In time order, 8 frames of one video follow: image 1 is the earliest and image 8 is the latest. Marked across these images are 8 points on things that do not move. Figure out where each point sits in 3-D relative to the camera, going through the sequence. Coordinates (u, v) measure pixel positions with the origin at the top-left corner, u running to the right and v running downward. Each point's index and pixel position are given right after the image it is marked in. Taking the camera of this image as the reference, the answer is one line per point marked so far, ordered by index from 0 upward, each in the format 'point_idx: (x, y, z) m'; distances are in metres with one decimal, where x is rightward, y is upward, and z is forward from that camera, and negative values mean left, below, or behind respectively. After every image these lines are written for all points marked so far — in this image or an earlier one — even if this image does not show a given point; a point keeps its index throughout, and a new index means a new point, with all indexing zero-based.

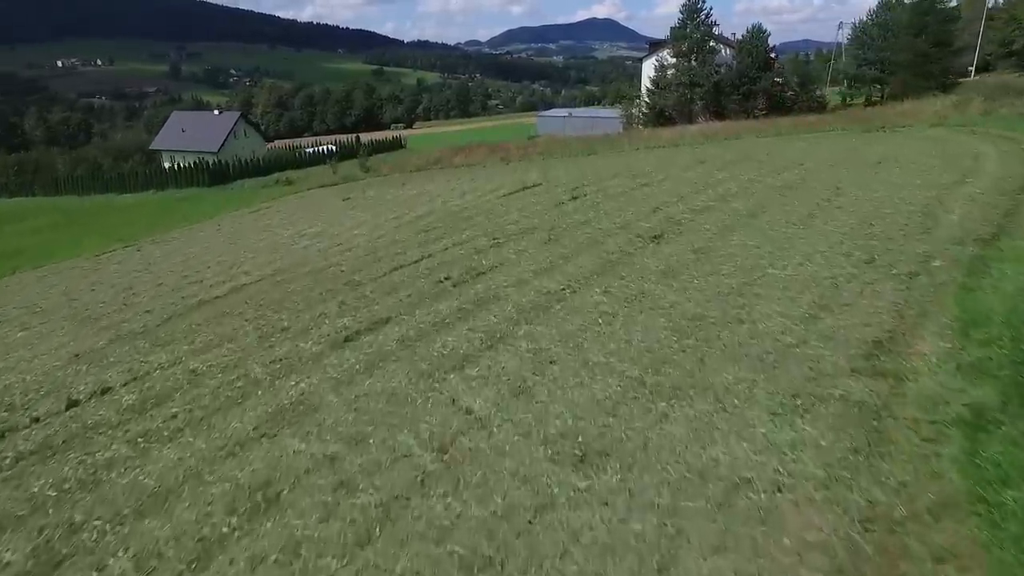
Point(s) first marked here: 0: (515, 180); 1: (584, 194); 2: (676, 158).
0: (+0.1, +3.0, +19.9) m
1: (+1.5, +1.9, +14.8) m
2: (+4.6, +3.7, +19.8) m
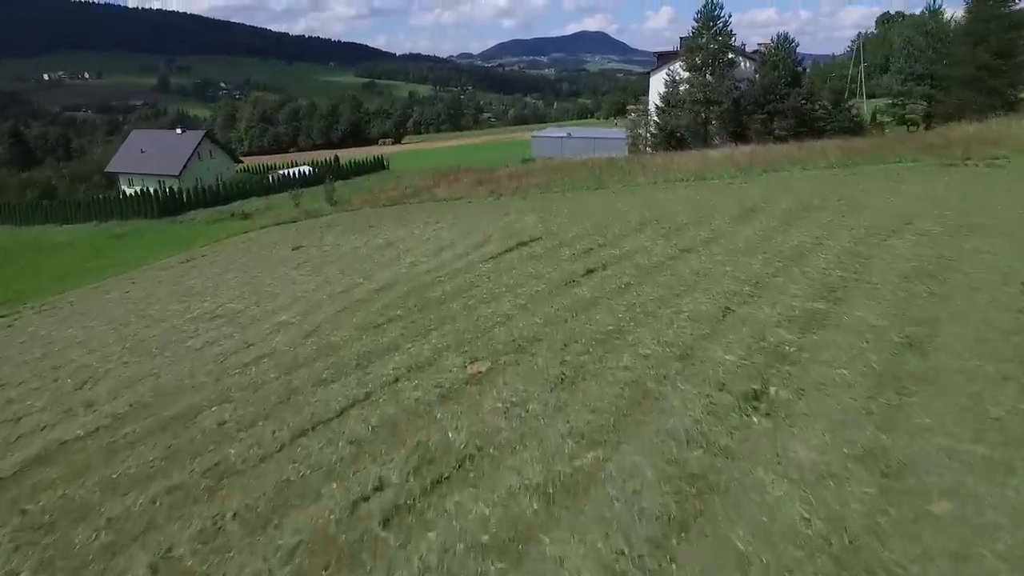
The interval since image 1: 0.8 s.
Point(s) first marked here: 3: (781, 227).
0: (-0.1, +1.3, +15.6) m
1: (+1.4, +0.3, +10.5) m
2: (+4.4, +2.0, +15.6) m
3: (+4.4, +1.0, +11.5) m
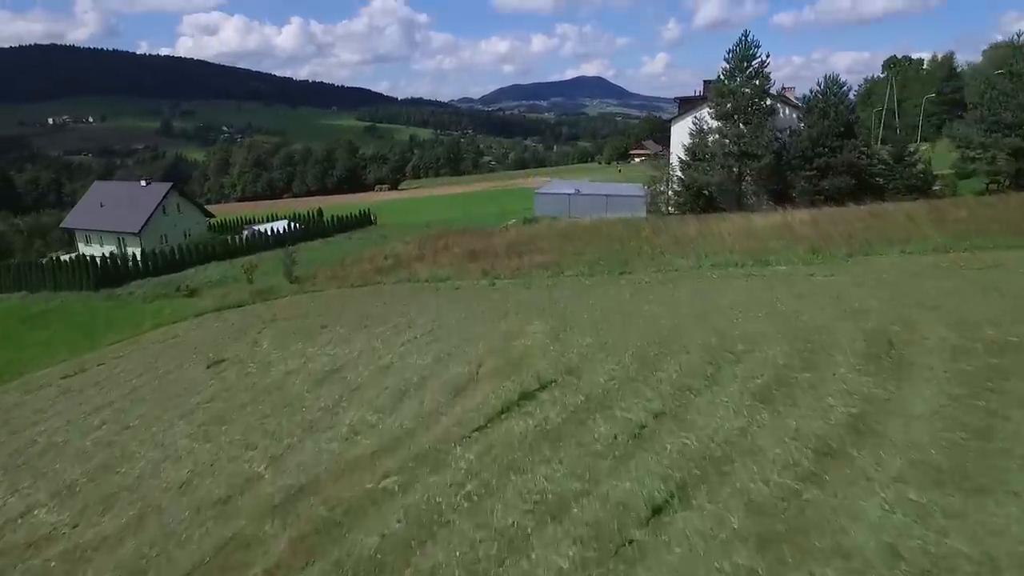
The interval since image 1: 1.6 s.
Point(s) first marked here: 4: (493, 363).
0: (-0.1, -1.0, +10.7) m
1: (+1.4, -1.7, +5.5) m
2: (+4.3, -0.3, +10.7) m
3: (+4.4, -1.1, +6.6) m
4: (-0.3, -1.1, +10.3) m
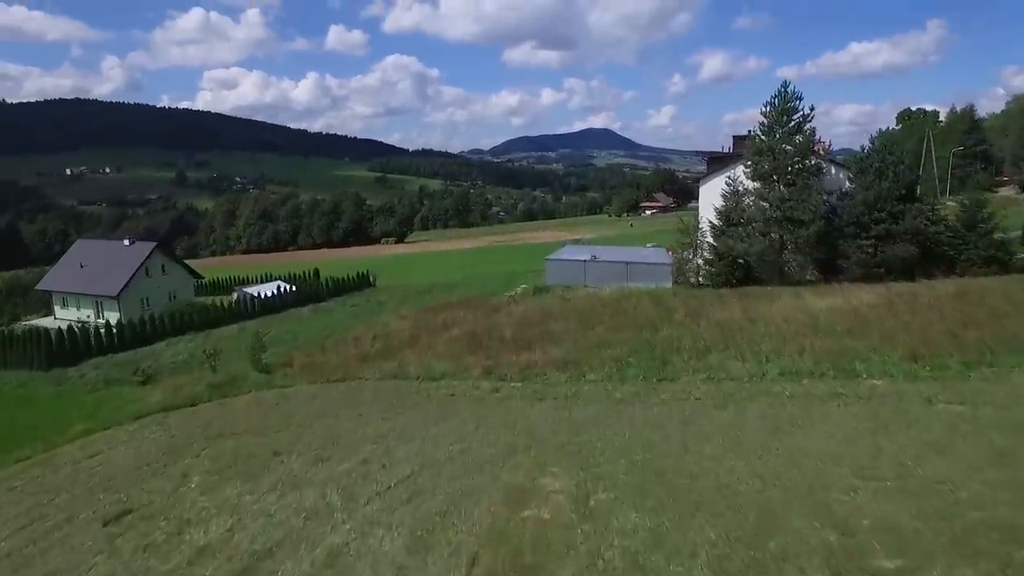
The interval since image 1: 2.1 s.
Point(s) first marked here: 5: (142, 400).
0: (0.0, -2.6, +7.2) m
1: (+1.4, -2.9, +2.0) m
2: (+4.4, -1.9, +7.2) m
3: (+4.4, -2.4, +3.0) m
4: (-0.2, -2.7, +6.8) m
5: (-9.2, -2.8, +17.5) m
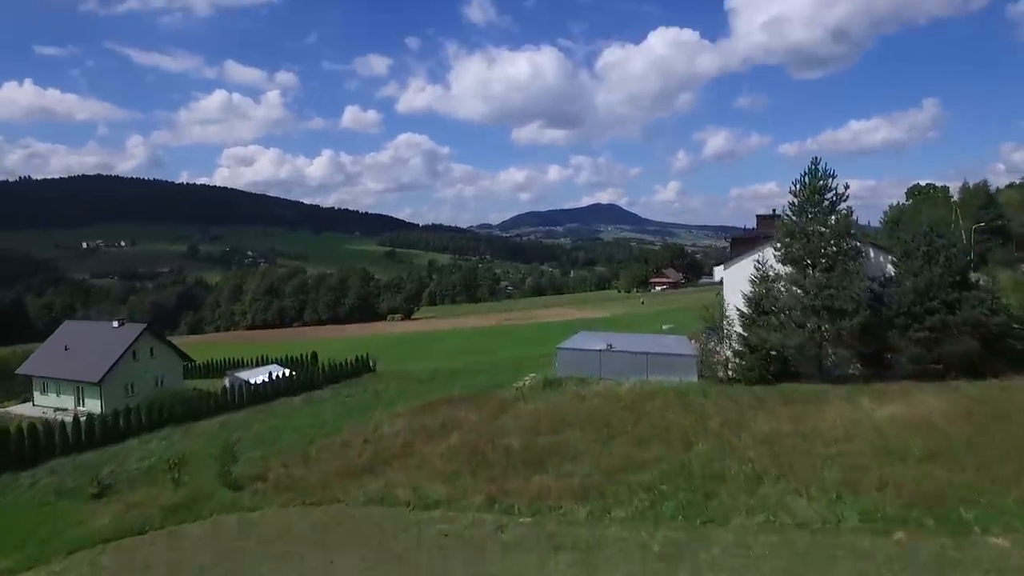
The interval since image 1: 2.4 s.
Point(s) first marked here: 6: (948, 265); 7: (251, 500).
0: (0.0, -3.7, +4.6) m
1: (+1.4, -3.5, -0.6) m
2: (+4.5, -3.1, +4.6) m
3: (+4.4, -3.1, +0.4) m
4: (-0.2, -3.8, +4.2) m
5: (-9.0, -5.0, +14.9) m
6: (+11.6, +0.6, +18.7) m
7: (-5.5, -4.4, +14.9) m
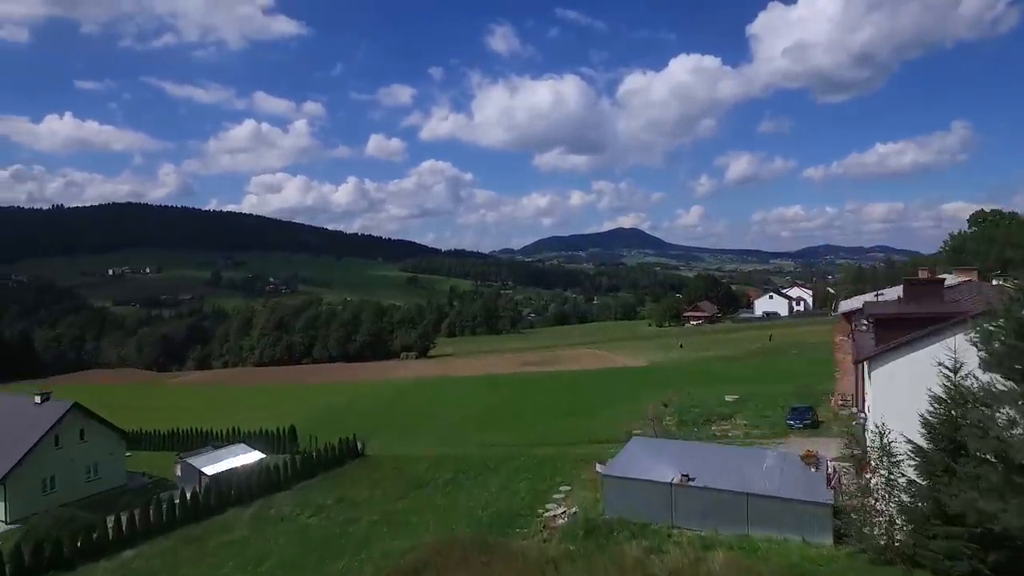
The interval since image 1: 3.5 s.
0: (0.0, -5.3, -3.7) m
1: (+1.2, -4.9, -9.0) m
2: (+4.5, -4.7, -3.8) m
3: (+4.3, -4.6, -8.0) m
4: (-0.2, -5.4, -4.1) m
5: (-8.7, -7.0, +6.8) m
6: (+12.0, -1.5, +10.1) m
7: (-5.2, -6.4, +6.7) m
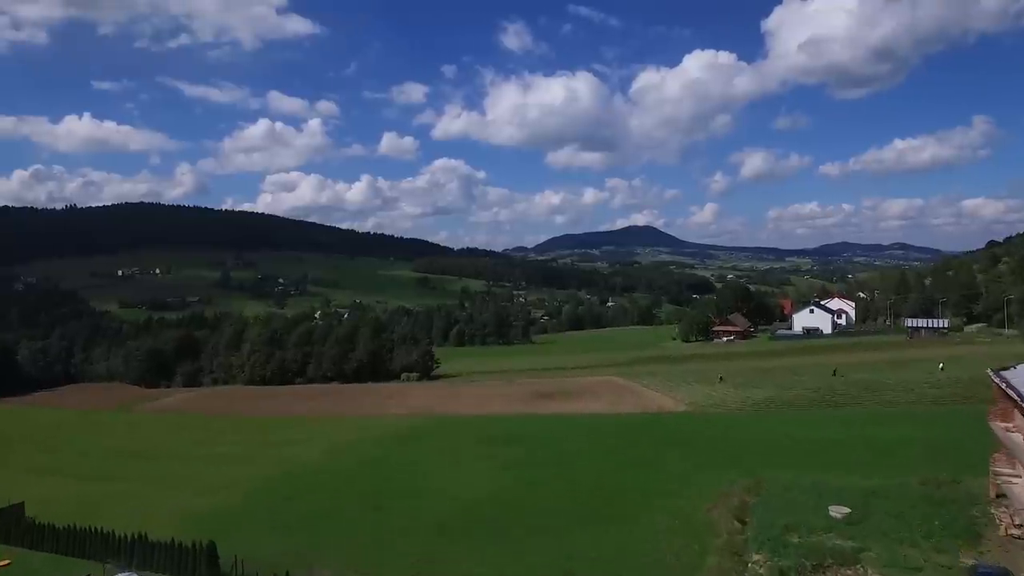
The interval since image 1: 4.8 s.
0: (-0.4, -7.6, -14.2) m
1: (+0.7, -7.2, -19.5) m
2: (+4.1, -6.9, -14.4) m
3: (+3.8, -6.8, -18.6) m
4: (-0.6, -7.6, -14.6) m
5: (-8.9, -9.2, -3.5) m
6: (+11.8, -3.7, -0.6) m
7: (-5.4, -8.7, -3.7) m
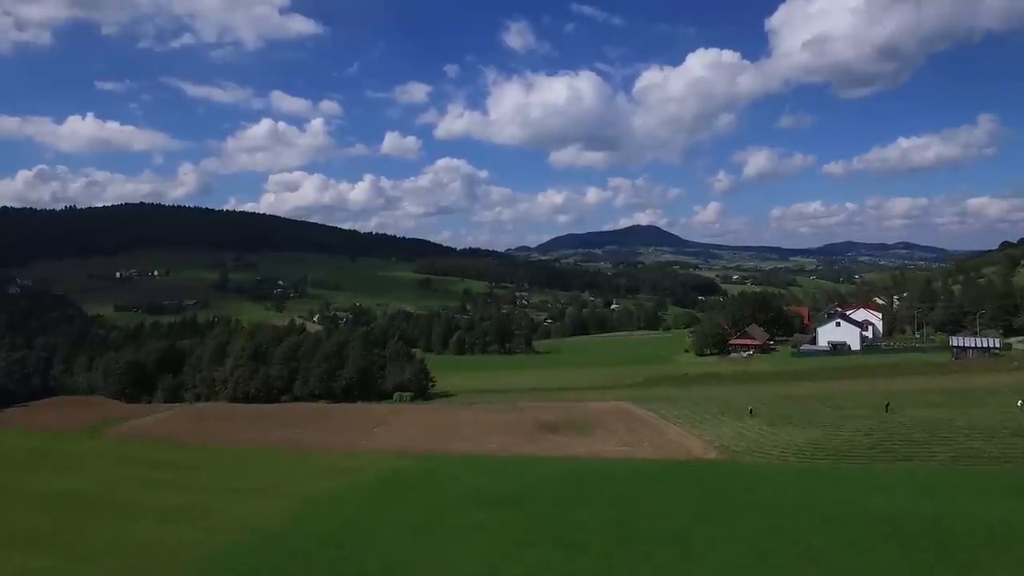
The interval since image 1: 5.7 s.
0: (-0.7, -9.3, -21.9) m
1: (+0.4, -8.9, -27.2) m
2: (+3.8, -8.6, -22.1) m
3: (+3.5, -8.5, -26.3) m
4: (-0.9, -9.3, -22.3) m
5: (-9.1, -10.9, -11.2) m
6: (+11.6, -5.3, -8.4) m
7: (-5.6, -10.3, -11.4) m
